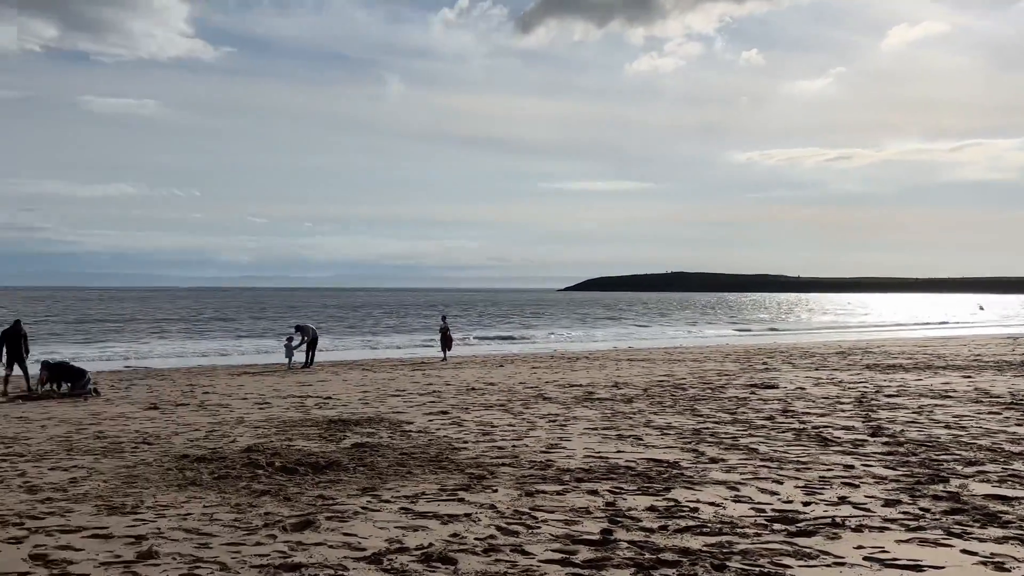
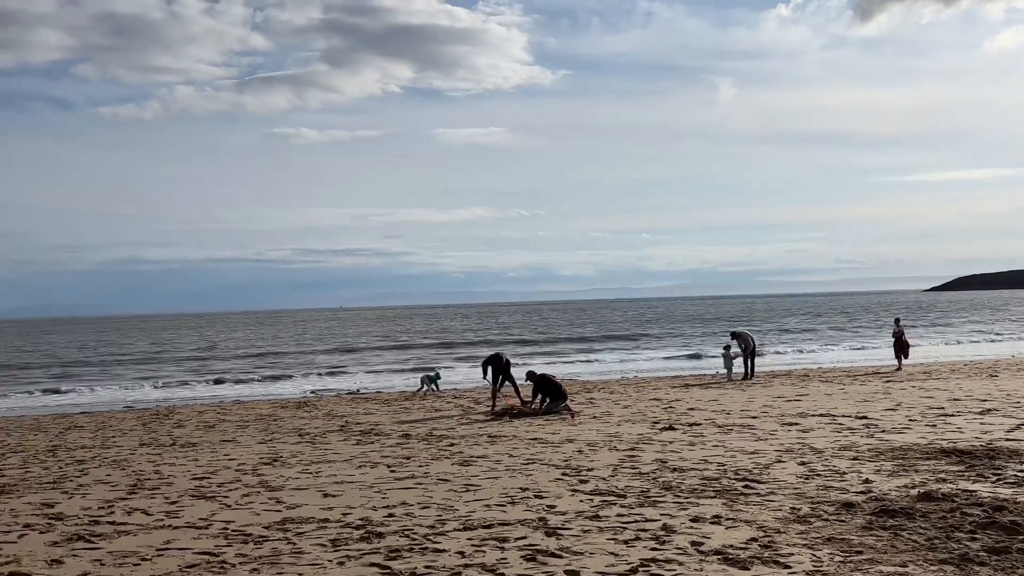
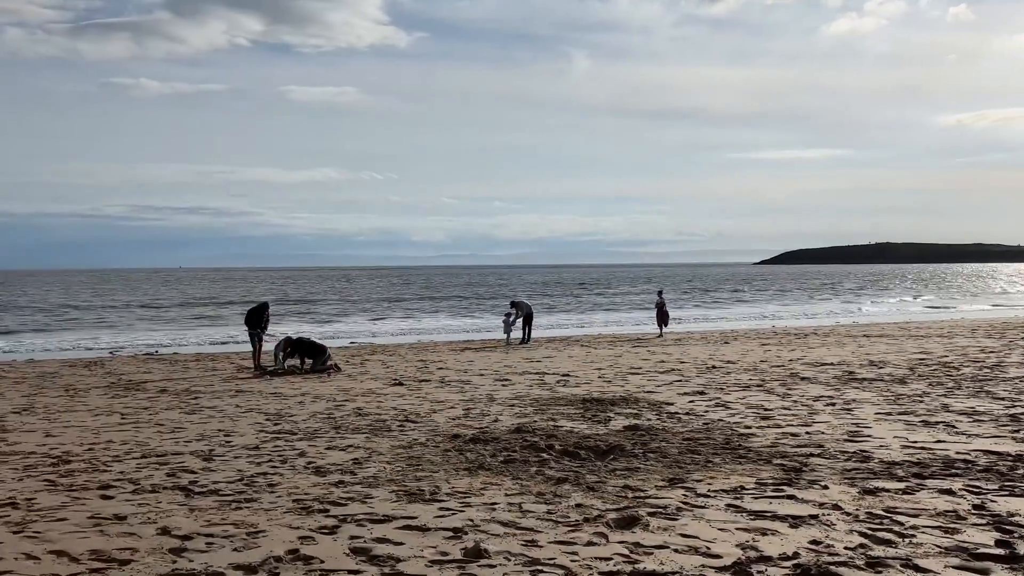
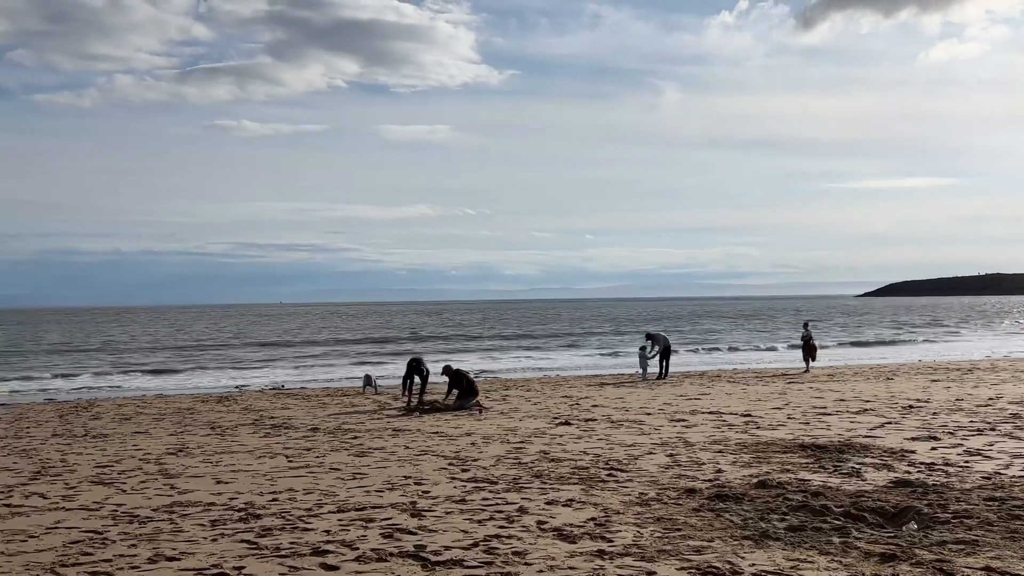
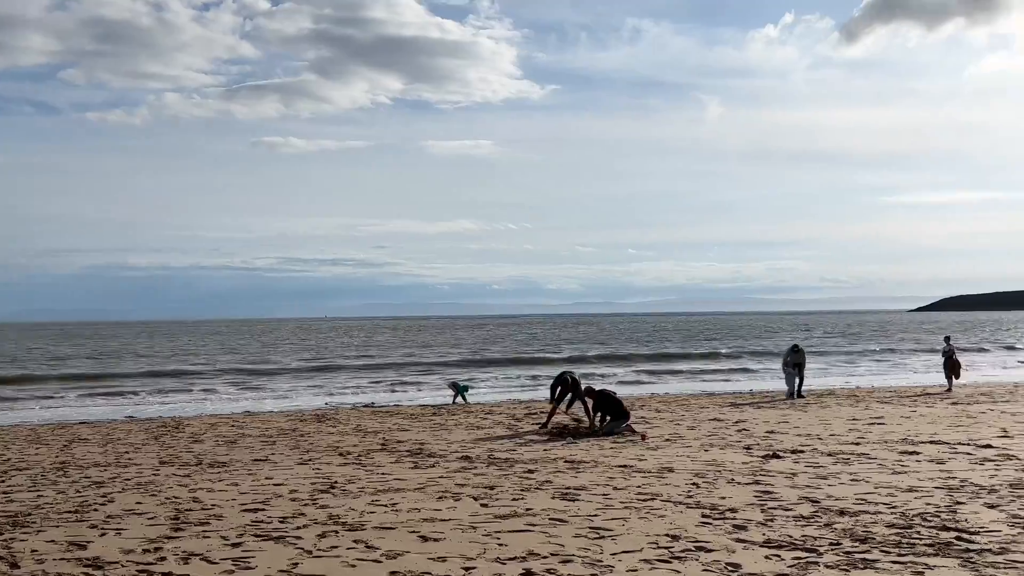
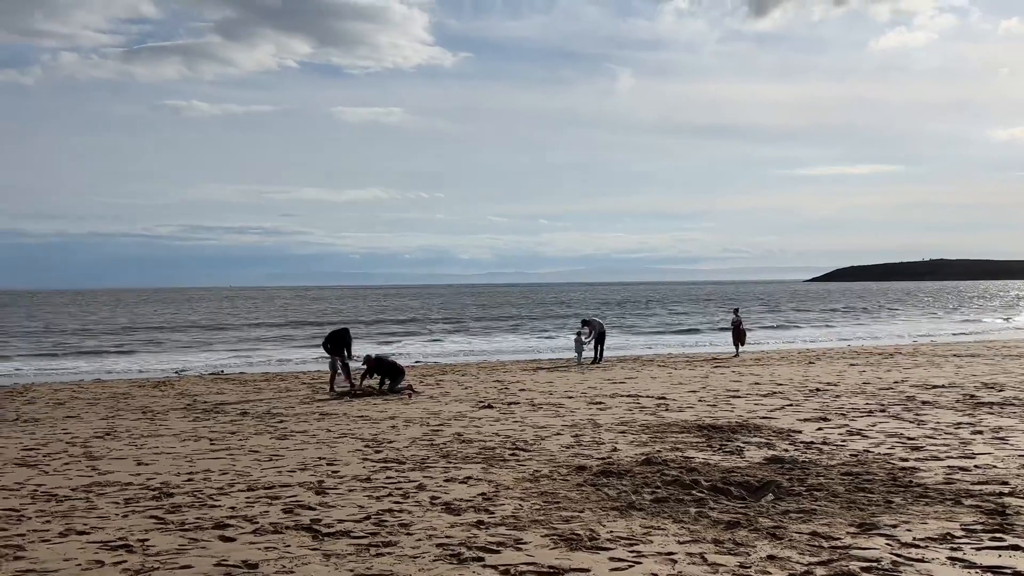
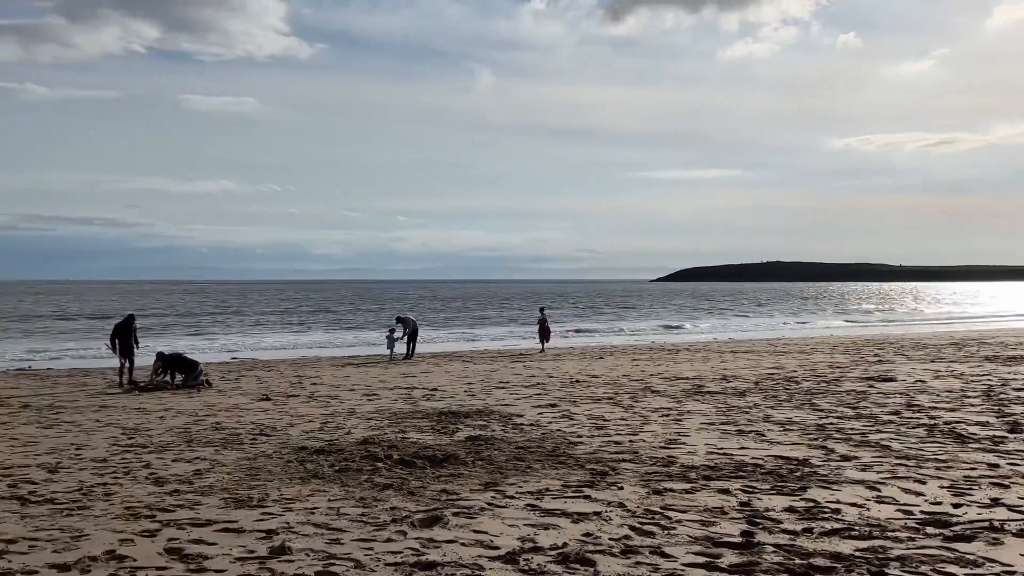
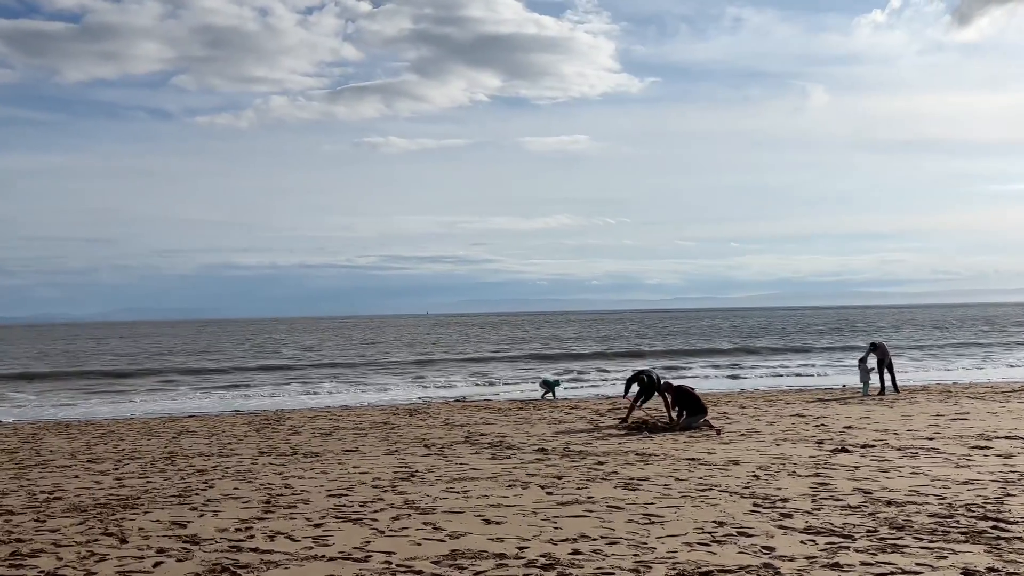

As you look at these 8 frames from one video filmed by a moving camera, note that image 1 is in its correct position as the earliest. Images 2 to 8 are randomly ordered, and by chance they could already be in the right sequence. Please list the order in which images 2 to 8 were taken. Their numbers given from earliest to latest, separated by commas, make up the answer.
7, 3, 6, 4, 2, 8, 5
